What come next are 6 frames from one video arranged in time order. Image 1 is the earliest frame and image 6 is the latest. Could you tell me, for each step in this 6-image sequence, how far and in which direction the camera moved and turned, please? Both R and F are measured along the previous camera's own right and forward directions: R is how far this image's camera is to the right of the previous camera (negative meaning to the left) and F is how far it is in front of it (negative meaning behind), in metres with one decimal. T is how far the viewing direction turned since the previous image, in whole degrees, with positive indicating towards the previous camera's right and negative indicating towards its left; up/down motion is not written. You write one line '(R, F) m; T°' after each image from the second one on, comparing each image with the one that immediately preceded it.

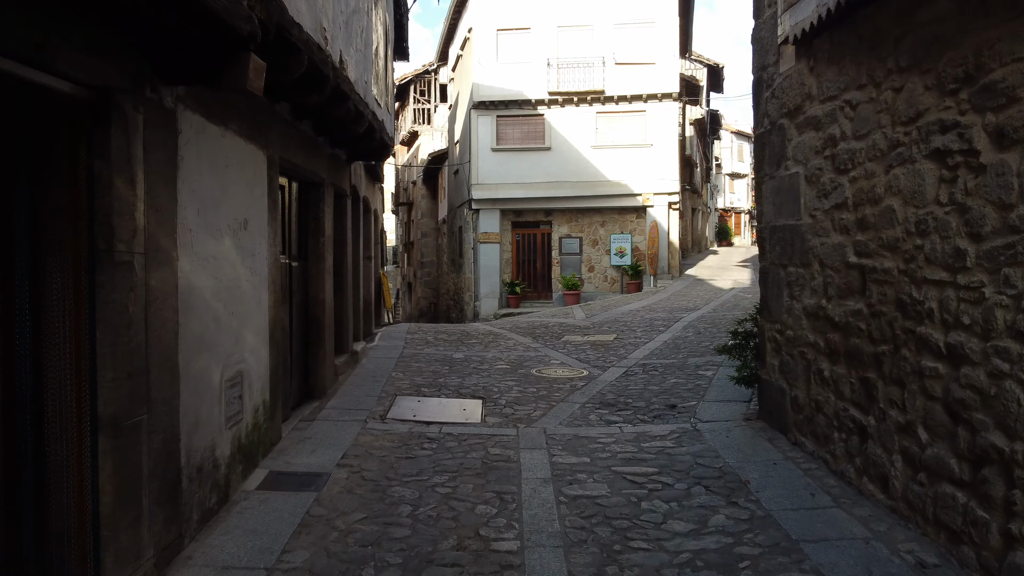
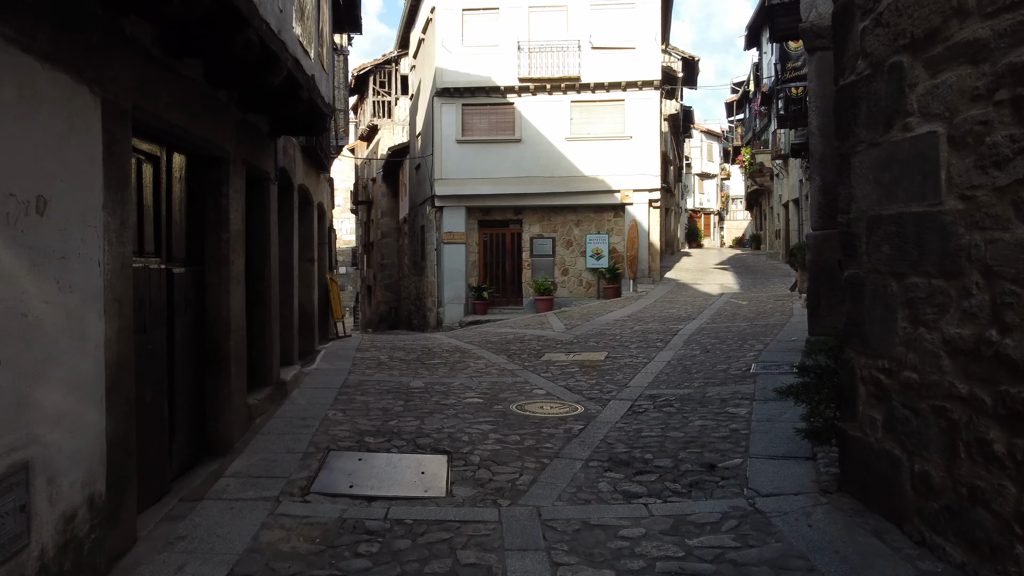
(-0.1, +2.0) m; +2°
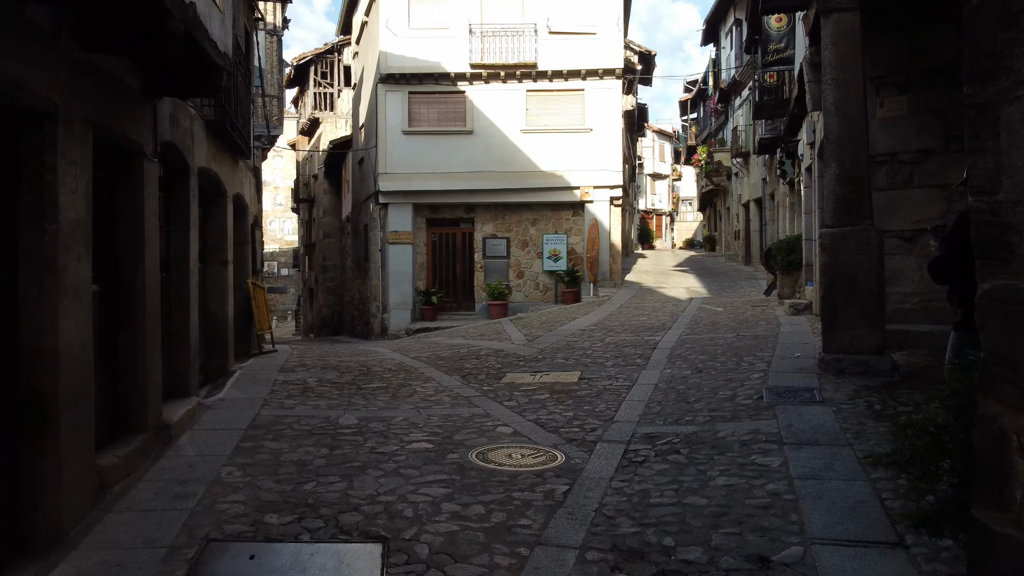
(-0.1, +1.6) m; +3°
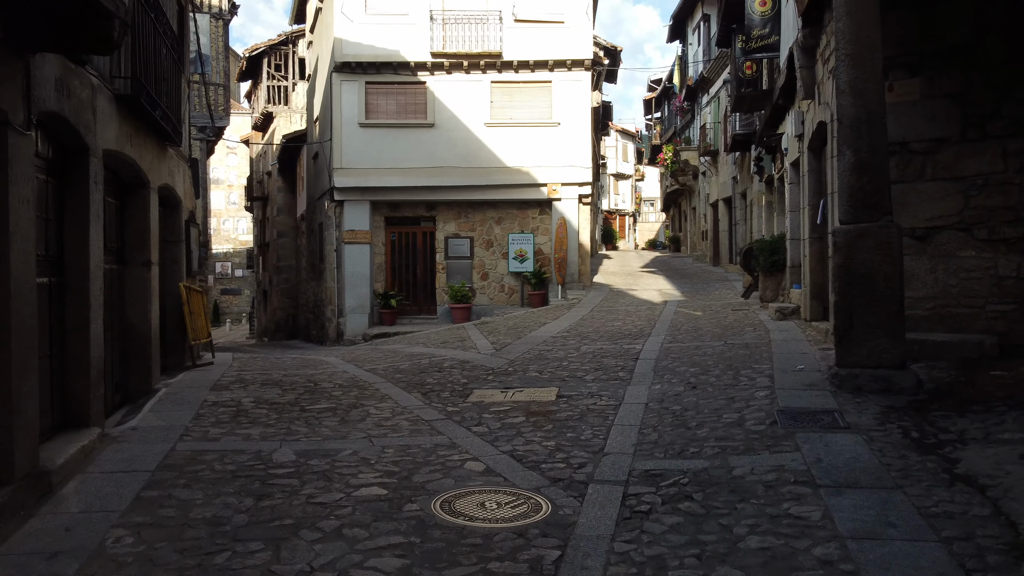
(-0.1, +1.0) m; +3°
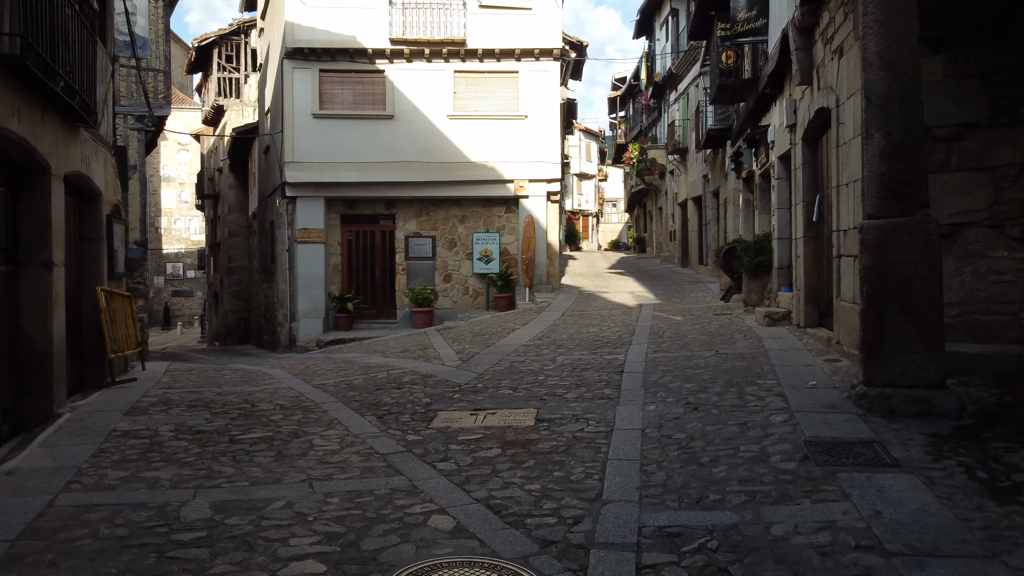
(-0.1, +1.1) m; +3°
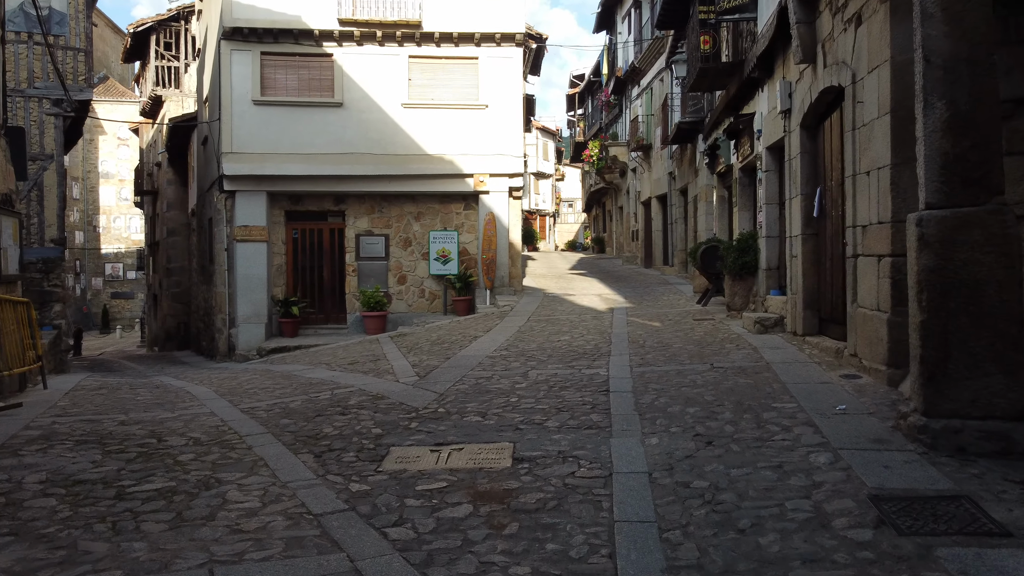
(-0.1, +1.2) m; +3°
